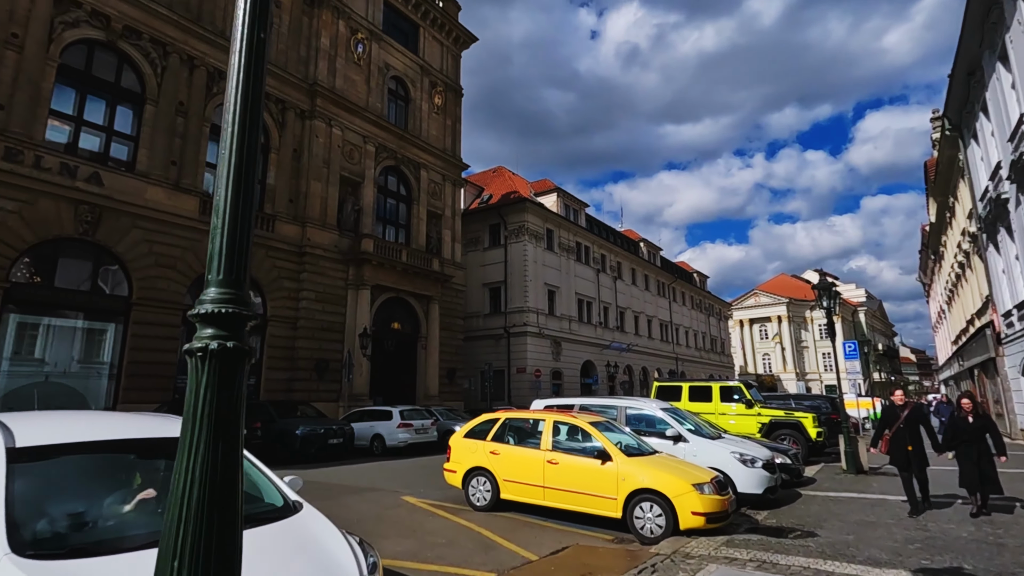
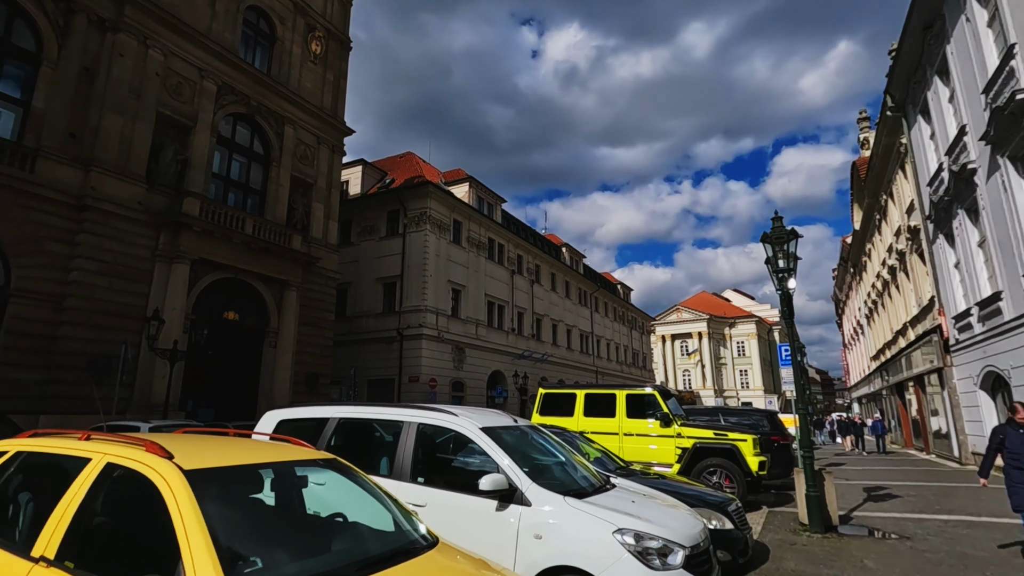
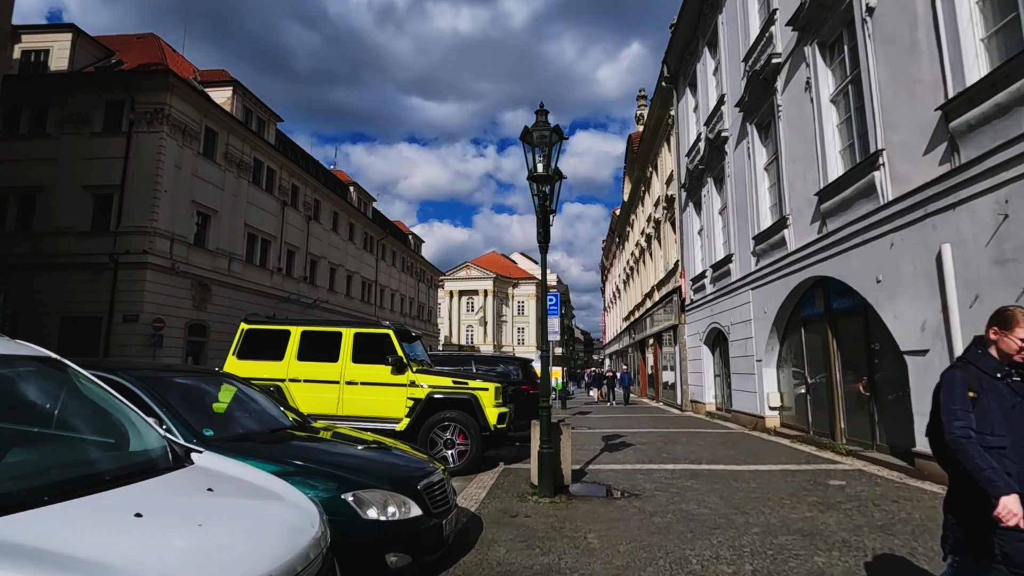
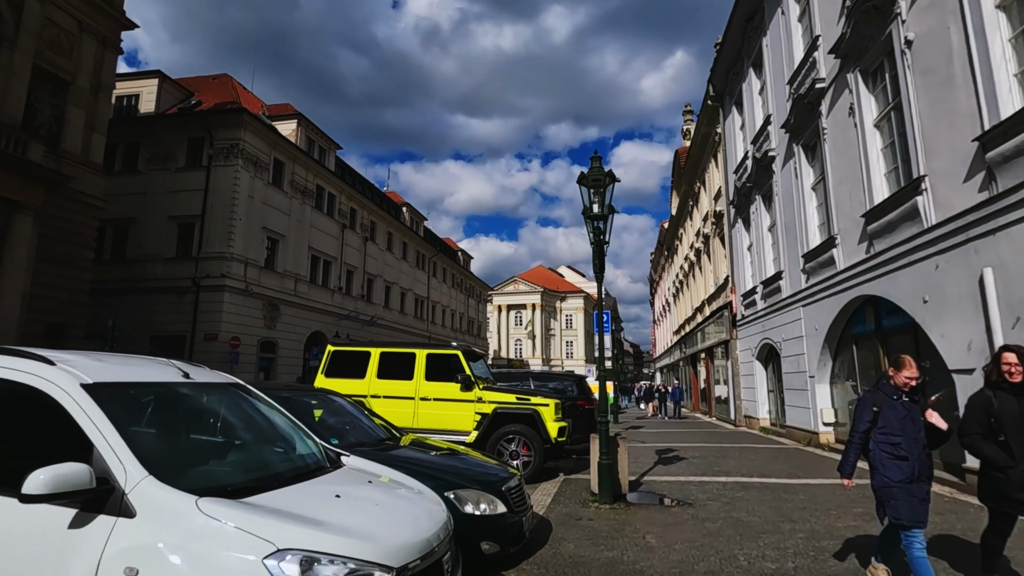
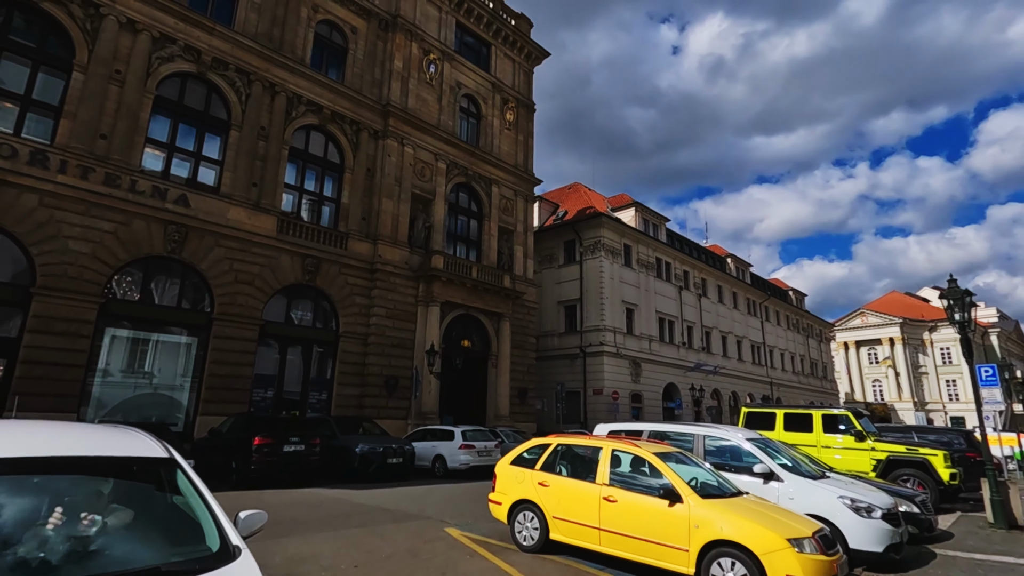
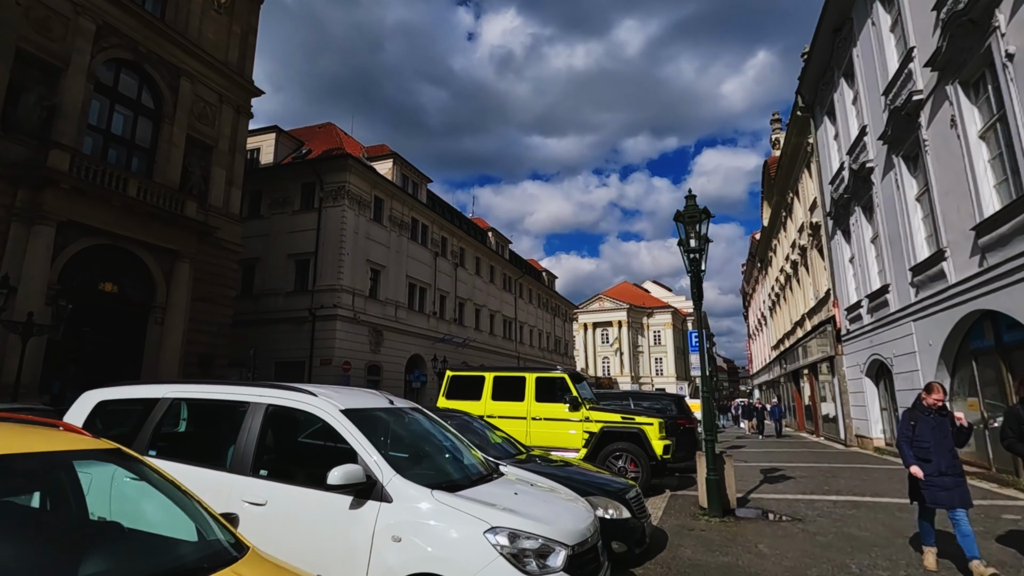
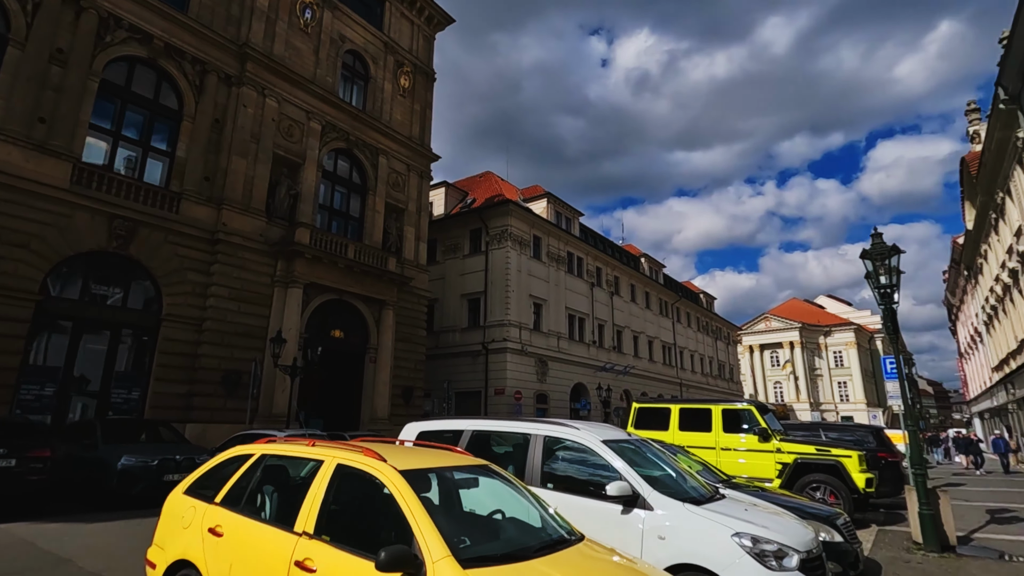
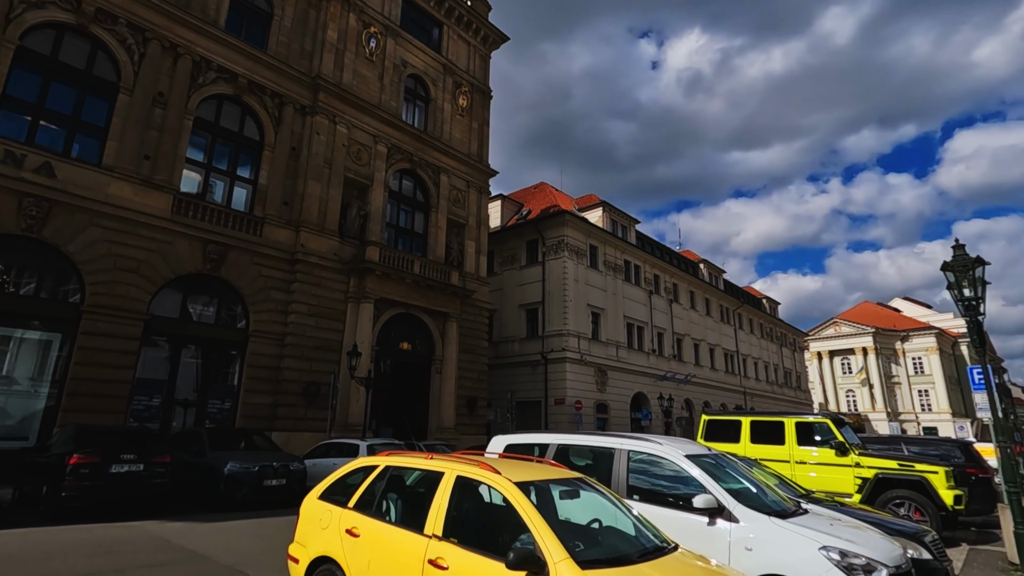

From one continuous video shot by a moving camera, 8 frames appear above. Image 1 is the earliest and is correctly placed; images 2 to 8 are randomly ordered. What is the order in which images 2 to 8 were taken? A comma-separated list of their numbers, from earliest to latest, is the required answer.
5, 8, 7, 2, 6, 4, 3
